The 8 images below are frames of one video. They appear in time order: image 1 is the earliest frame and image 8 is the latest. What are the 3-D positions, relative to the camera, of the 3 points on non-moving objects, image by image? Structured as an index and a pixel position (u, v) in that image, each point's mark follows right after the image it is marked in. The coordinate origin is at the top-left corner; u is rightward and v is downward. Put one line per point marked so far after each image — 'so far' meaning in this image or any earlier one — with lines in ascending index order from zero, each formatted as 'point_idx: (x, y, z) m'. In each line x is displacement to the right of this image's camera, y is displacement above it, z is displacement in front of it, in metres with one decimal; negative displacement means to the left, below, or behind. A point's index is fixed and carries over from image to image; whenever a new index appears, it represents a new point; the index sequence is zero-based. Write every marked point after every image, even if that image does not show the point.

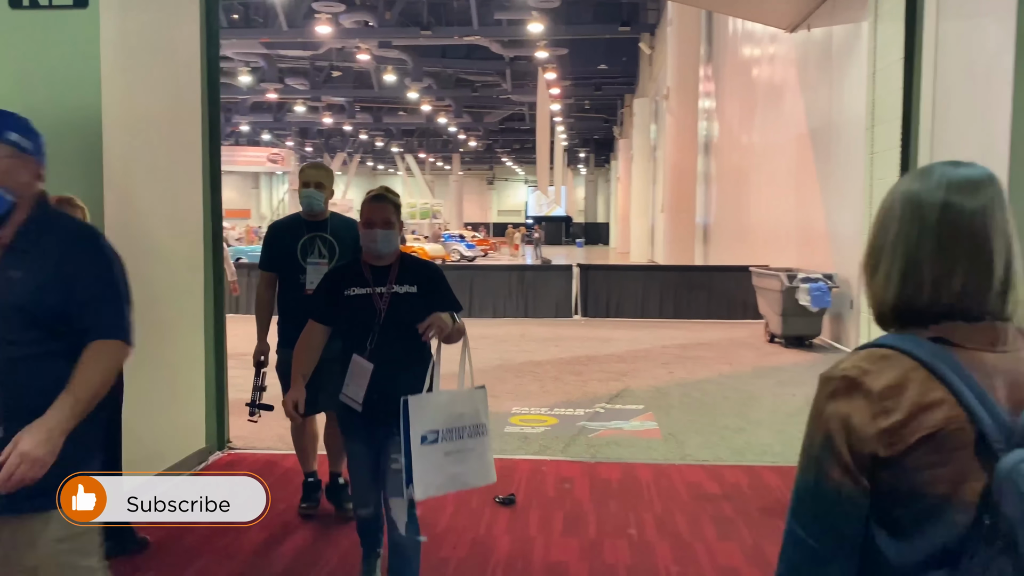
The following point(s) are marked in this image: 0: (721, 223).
0: (+3.9, +1.3, +15.8) m
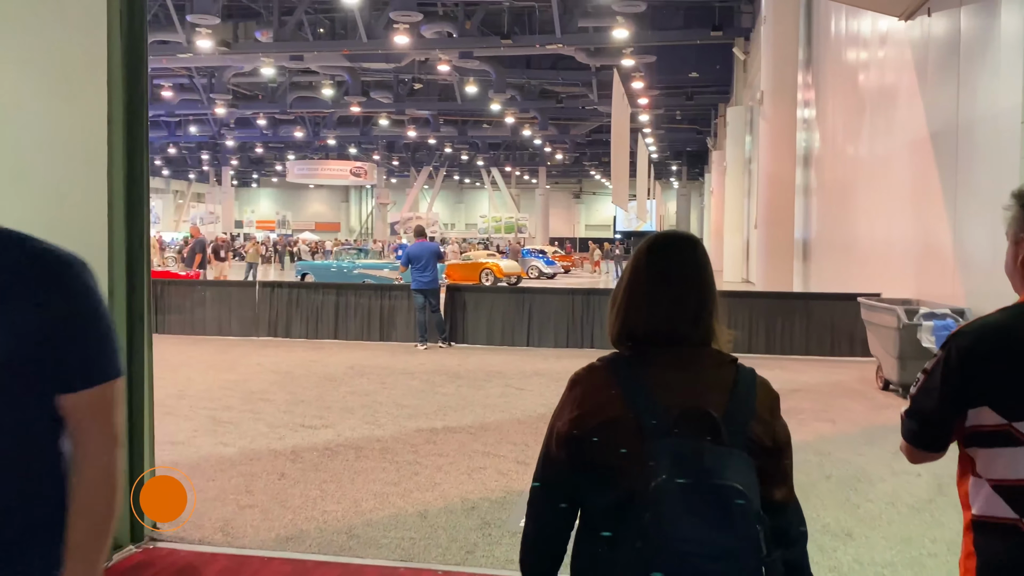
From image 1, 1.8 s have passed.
0: (+5.2, +0.8, +14.1) m
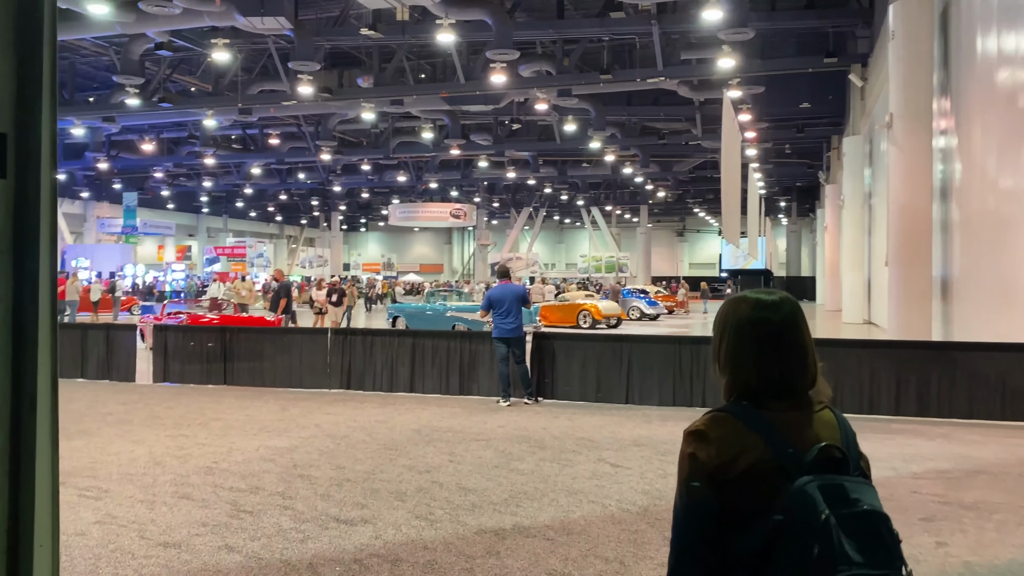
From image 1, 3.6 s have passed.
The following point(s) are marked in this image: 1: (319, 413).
0: (+6.7, +0.2, +12.2) m
1: (-1.8, -1.1, +7.6) m
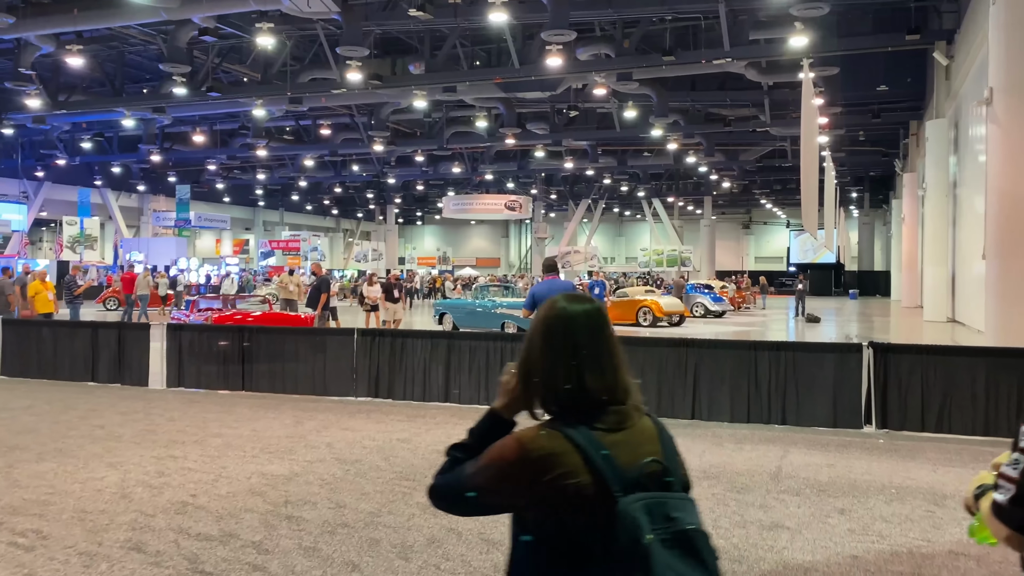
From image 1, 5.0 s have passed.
0: (+7.3, +0.2, +10.7) m
1: (-1.4, -1.1, +6.6) m
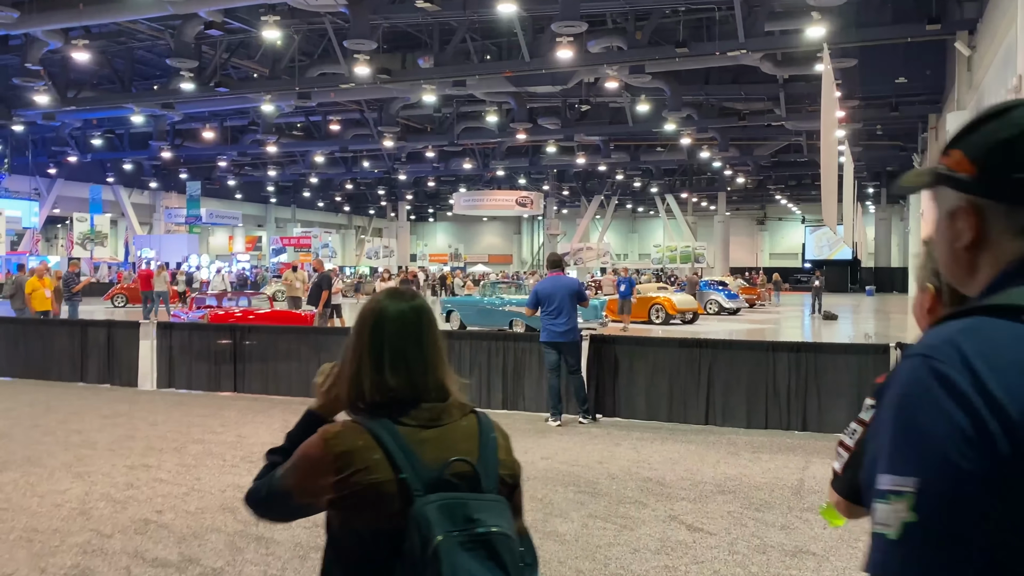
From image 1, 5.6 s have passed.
0: (+7.4, +0.2, +10.1) m
1: (-1.4, -1.1, +6.2) m
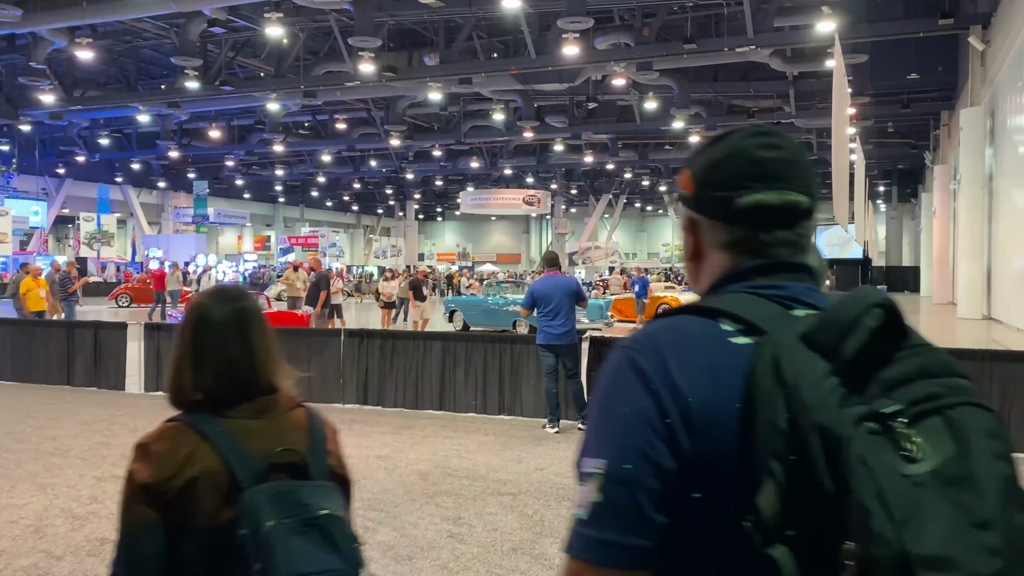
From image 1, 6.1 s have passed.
0: (+7.4, +0.2, +9.8) m
1: (-1.4, -1.1, +6.0) m
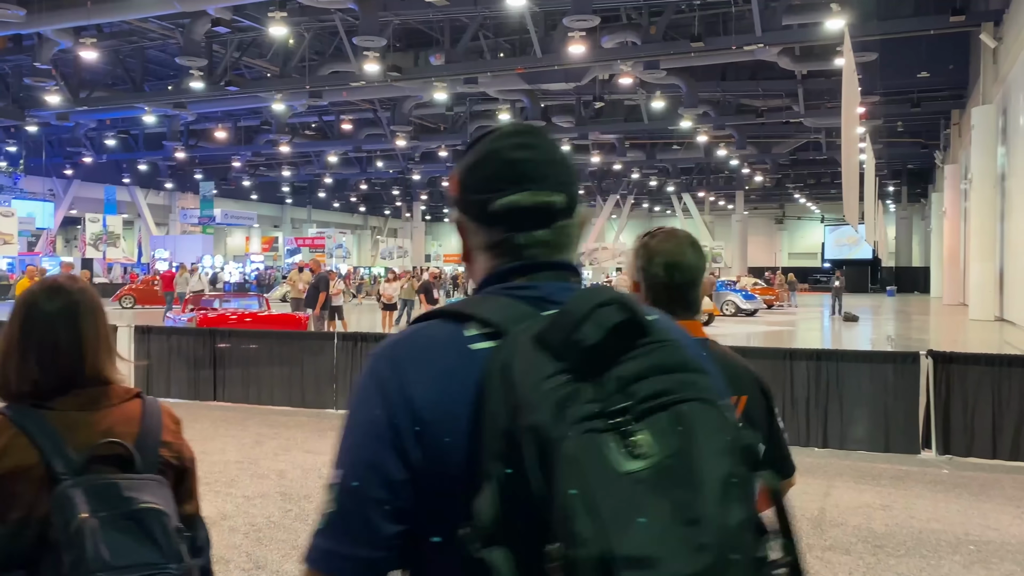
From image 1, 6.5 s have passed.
0: (+7.4, +0.2, +9.5) m
1: (-1.4, -1.1, +5.8) m
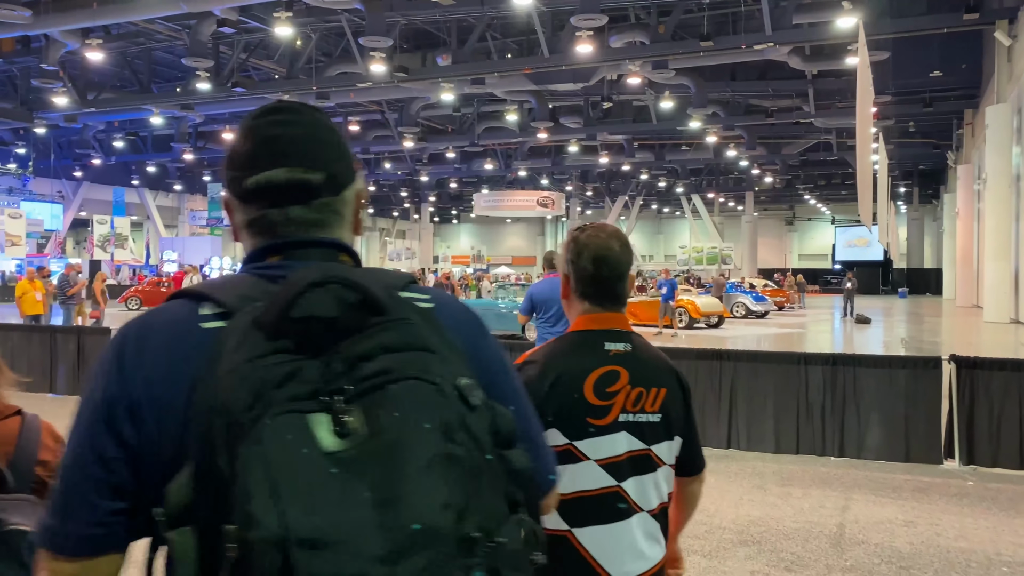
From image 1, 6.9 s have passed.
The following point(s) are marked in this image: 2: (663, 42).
0: (+7.5, +0.2, +9.2) m
1: (-1.4, -1.1, +5.6) m
2: (+3.5, +5.7, +19.5) m
